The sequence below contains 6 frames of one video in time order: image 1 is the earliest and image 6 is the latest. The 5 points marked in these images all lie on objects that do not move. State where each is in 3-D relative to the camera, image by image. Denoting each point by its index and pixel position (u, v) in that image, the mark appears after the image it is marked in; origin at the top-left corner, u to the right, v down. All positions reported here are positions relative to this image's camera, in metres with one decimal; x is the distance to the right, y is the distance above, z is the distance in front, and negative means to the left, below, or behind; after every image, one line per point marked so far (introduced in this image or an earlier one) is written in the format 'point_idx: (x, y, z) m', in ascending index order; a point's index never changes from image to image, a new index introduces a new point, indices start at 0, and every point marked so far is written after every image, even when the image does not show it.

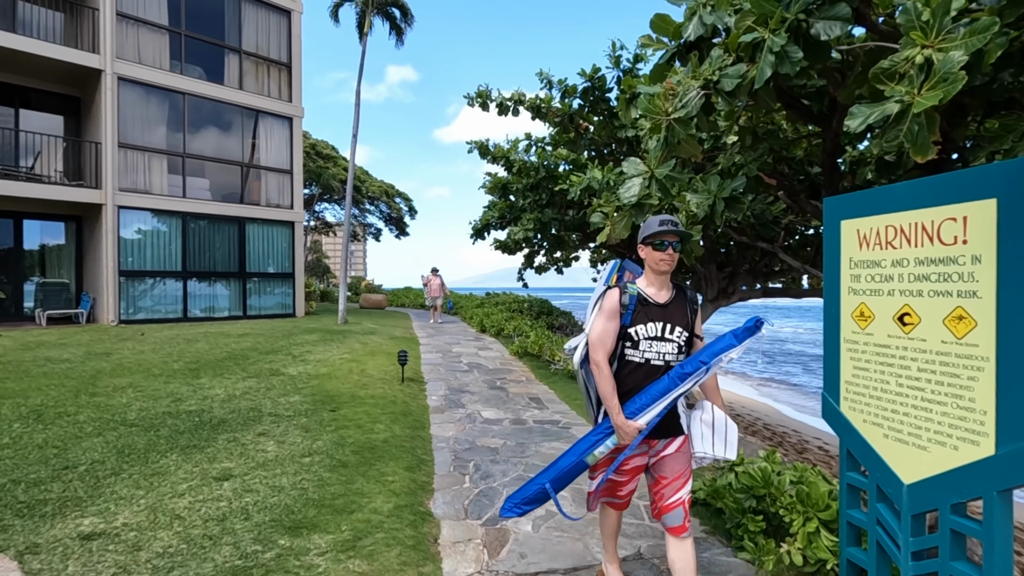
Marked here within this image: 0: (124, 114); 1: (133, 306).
0: (-8.9, +4.0, +12.3) m
1: (-8.9, -0.4, +12.6) m
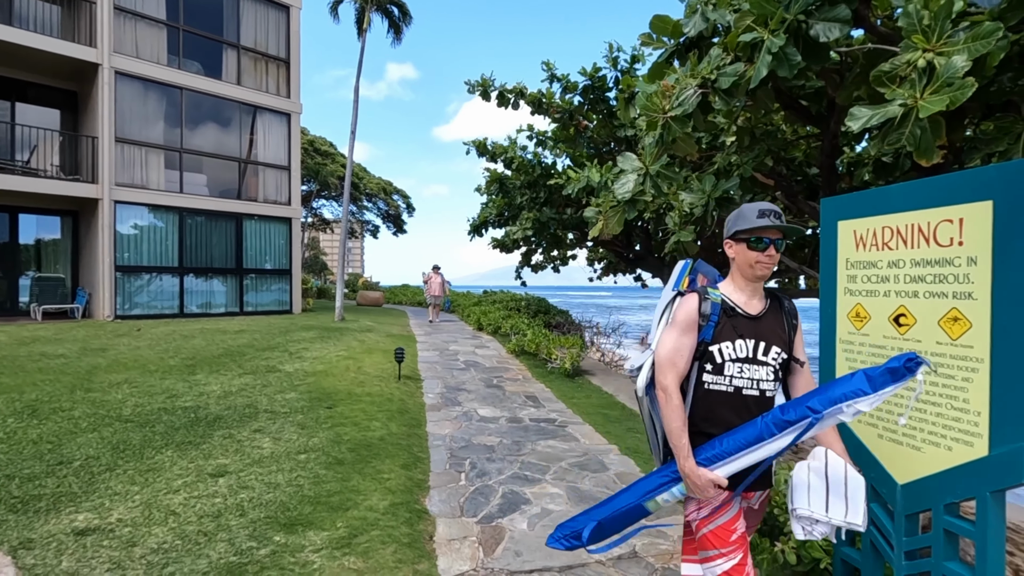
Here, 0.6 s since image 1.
0: (-8.9, +4.1, +12.2) m
1: (-9.0, -0.3, +12.5) m
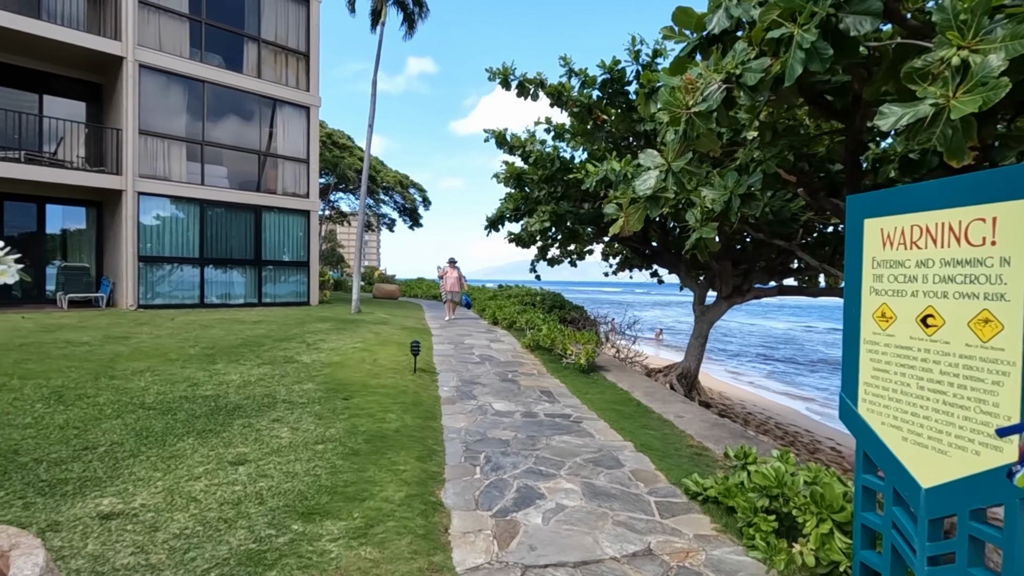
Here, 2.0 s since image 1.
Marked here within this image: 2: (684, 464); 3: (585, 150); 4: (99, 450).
0: (-8.5, +4.3, +12.4) m
1: (-8.6, -0.1, +12.8) m
2: (+1.4, -1.4, +4.2) m
3: (+1.3, +2.4, +9.3) m
4: (-2.9, -1.1, +3.7) m
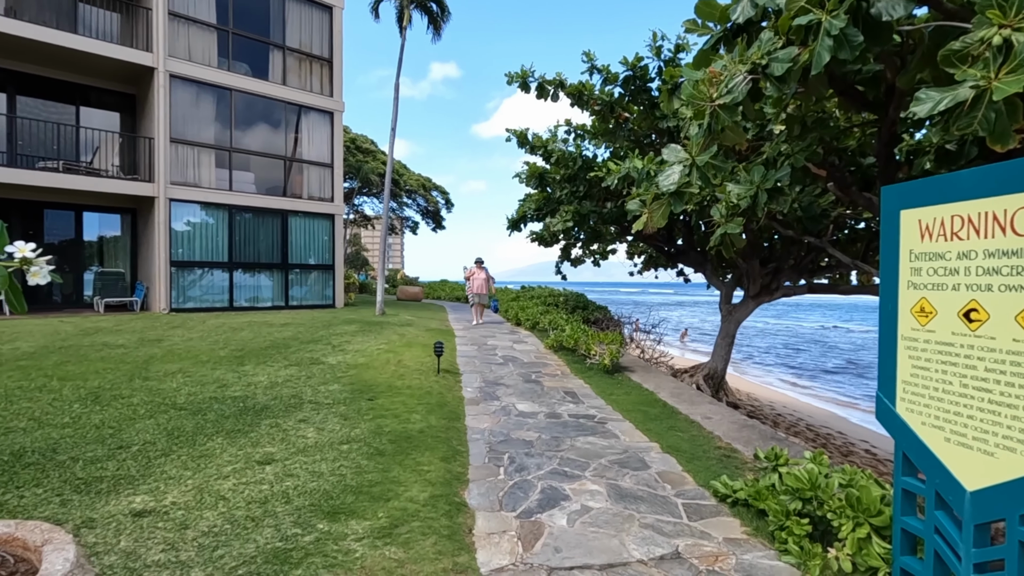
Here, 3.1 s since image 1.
0: (-8.0, +4.2, +12.8) m
1: (-8.1, -0.2, +13.1) m
2: (+1.5, -1.4, +4.1) m
3: (+1.6, +2.4, +9.2) m
4: (-2.7, -1.2, +3.8) m
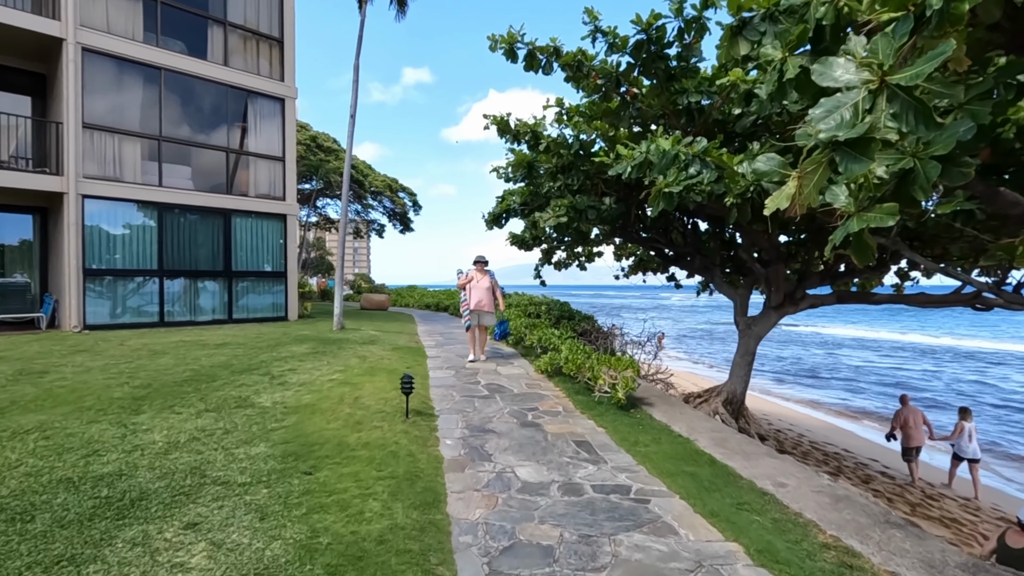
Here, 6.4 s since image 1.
0: (-8.5, +4.0, +10.7) m
1: (-8.5, -0.5, +11.0) m
2: (+1.6, -1.5, +2.6) m
3: (+1.4, +2.2, +7.7) m
4: (-2.6, -1.3, +2.1) m
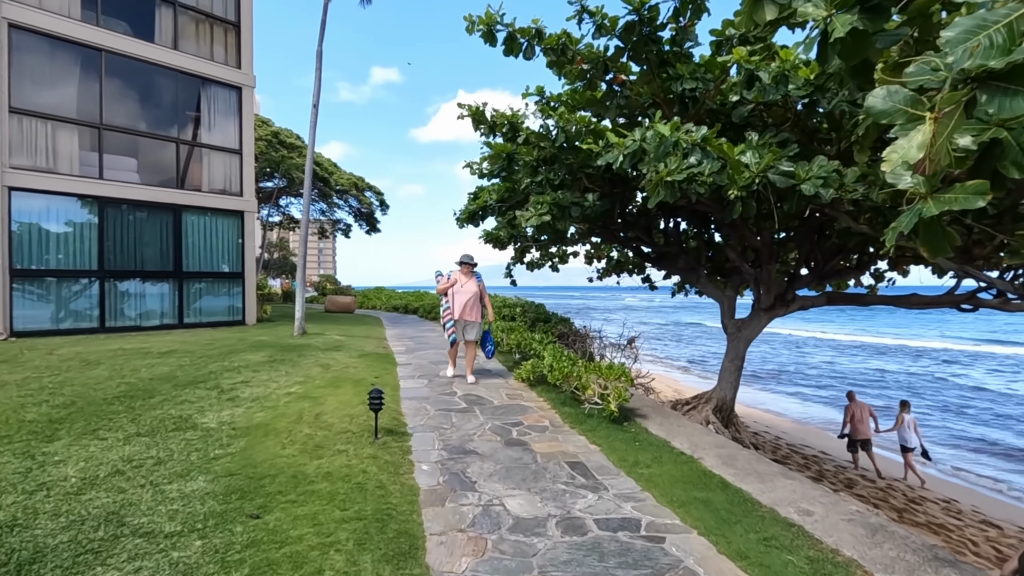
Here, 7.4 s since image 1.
0: (-8.9, +3.9, +9.6) m
1: (-9.0, -0.5, +9.9) m
2: (+1.6, -1.5, +2.1) m
3: (+1.1, +2.2, +7.2) m
4: (-2.6, -1.3, +1.3) m
